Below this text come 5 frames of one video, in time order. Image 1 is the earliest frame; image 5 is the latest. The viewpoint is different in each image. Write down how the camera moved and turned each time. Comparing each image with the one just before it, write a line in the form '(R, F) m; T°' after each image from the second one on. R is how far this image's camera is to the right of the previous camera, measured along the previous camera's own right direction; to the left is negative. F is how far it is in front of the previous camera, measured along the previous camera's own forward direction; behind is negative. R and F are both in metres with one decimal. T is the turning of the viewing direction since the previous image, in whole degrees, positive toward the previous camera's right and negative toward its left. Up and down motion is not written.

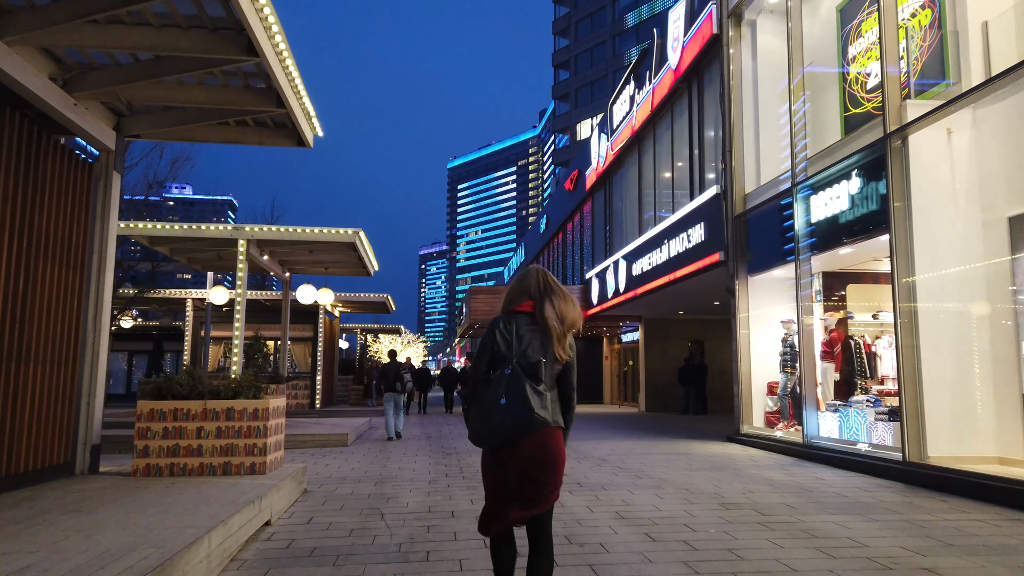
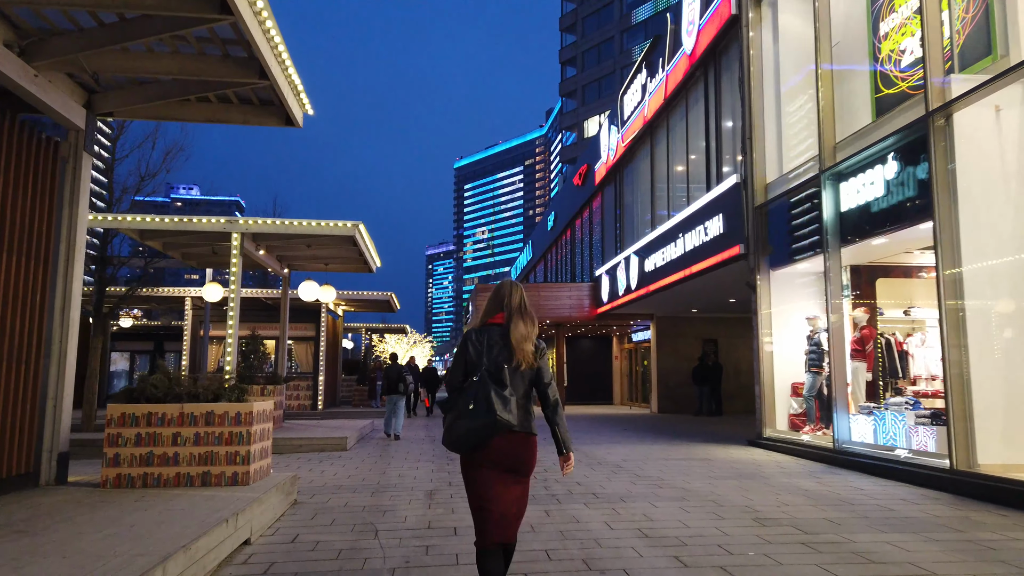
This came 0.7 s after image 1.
(0.0, +0.7) m; -1°
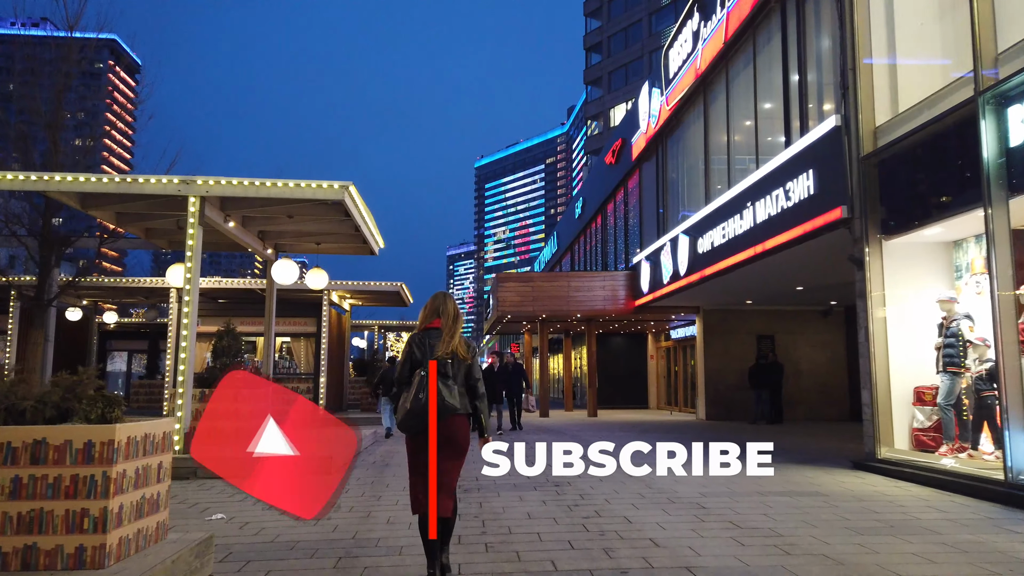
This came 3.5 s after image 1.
(-0.1, +2.7) m; -2°
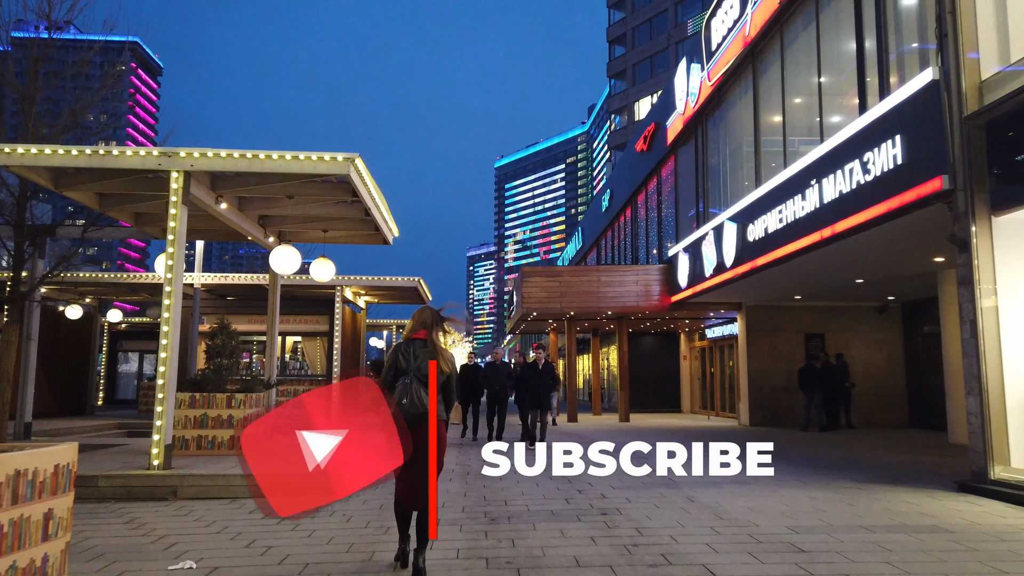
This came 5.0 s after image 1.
(-0.1, +1.4) m; -2°
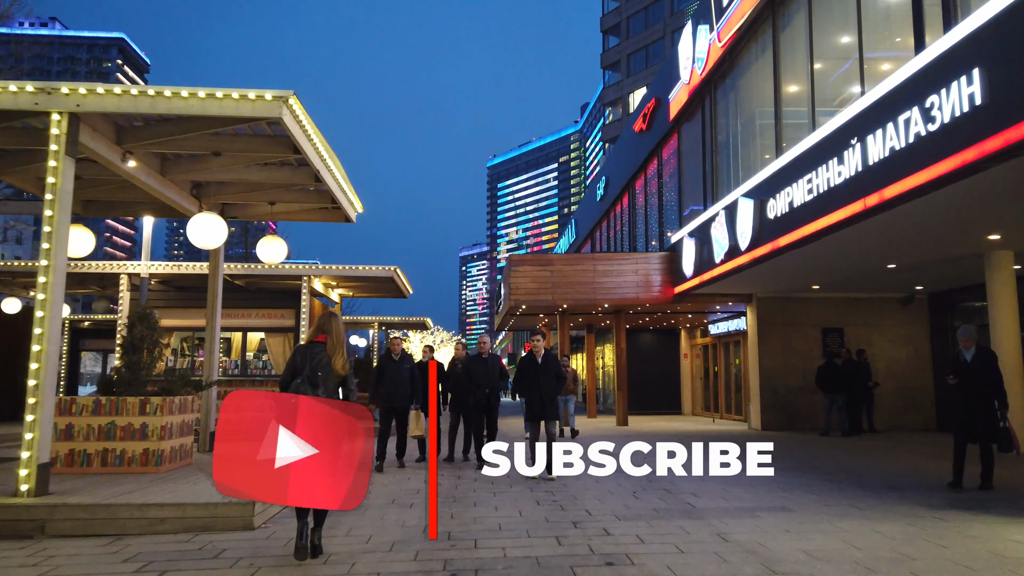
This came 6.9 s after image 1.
(+0.1, +1.8) m; +1°
